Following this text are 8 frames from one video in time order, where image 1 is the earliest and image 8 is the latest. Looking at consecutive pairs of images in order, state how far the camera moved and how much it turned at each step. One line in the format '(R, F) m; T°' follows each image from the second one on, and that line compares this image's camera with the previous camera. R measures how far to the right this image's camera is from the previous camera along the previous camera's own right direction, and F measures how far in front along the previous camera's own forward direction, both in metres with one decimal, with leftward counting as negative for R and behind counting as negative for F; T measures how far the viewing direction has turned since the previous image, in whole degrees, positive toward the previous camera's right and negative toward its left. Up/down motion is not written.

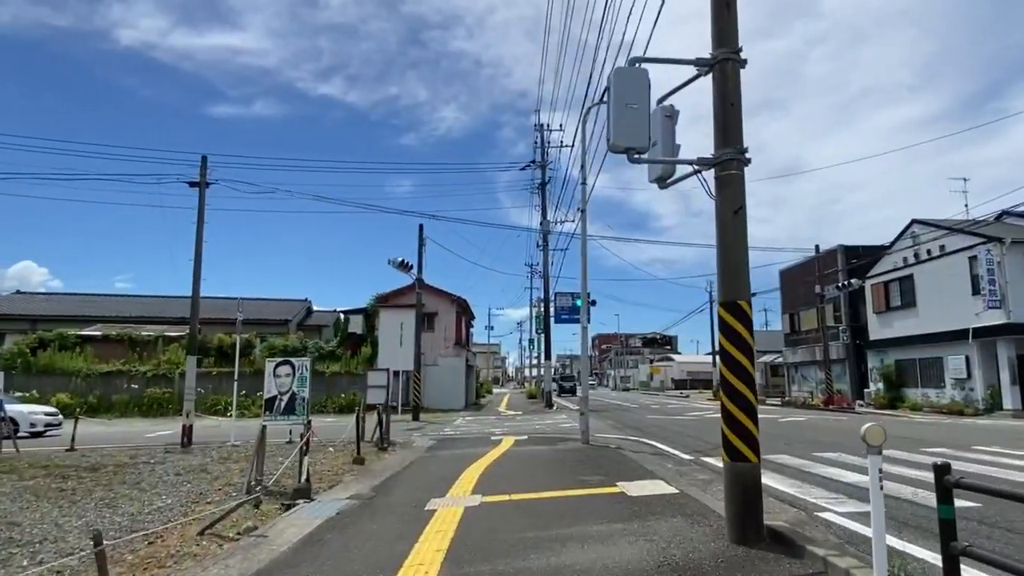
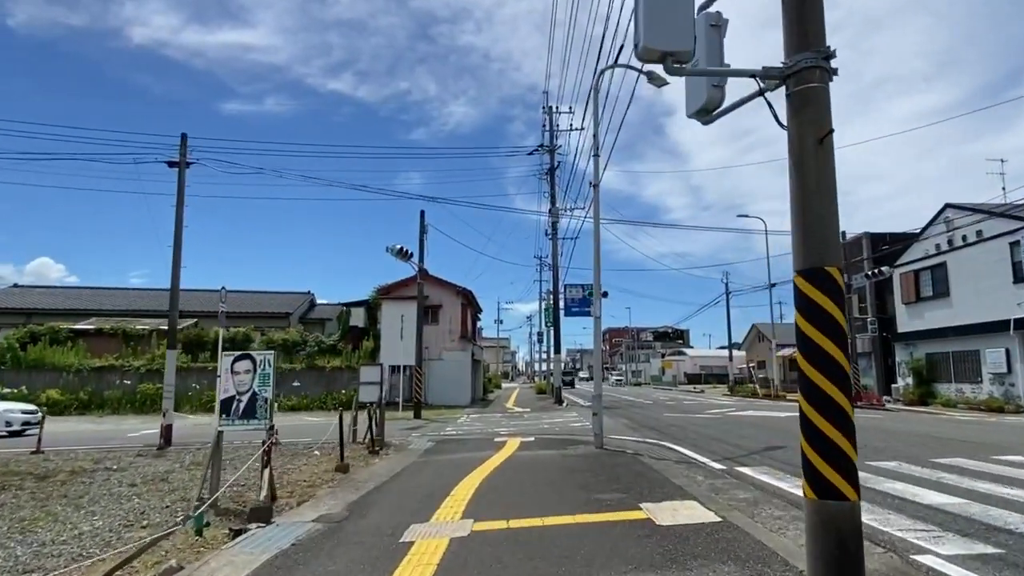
(+0.1, +1.7) m; -1°
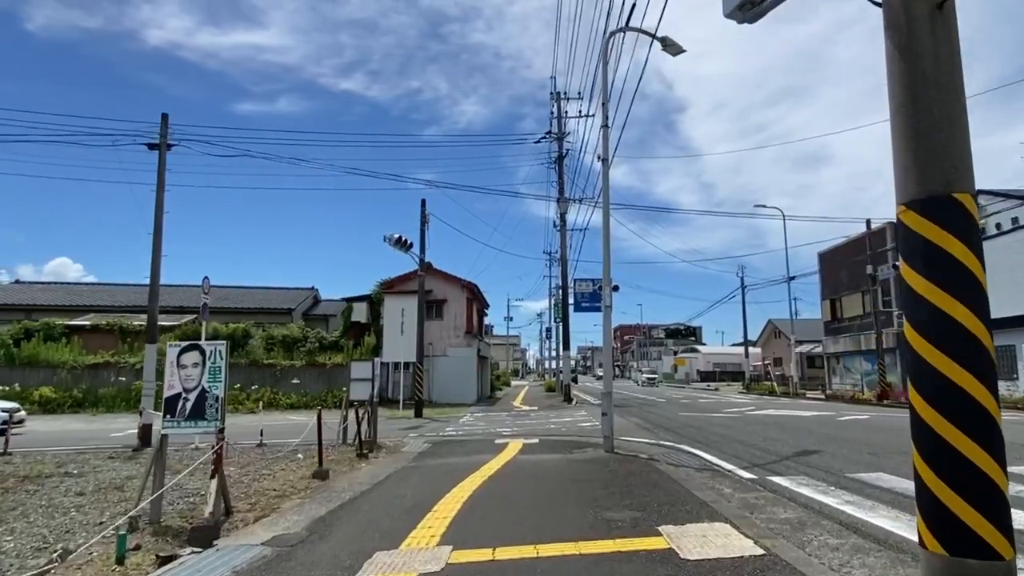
(+0.2, +1.4) m; -1°
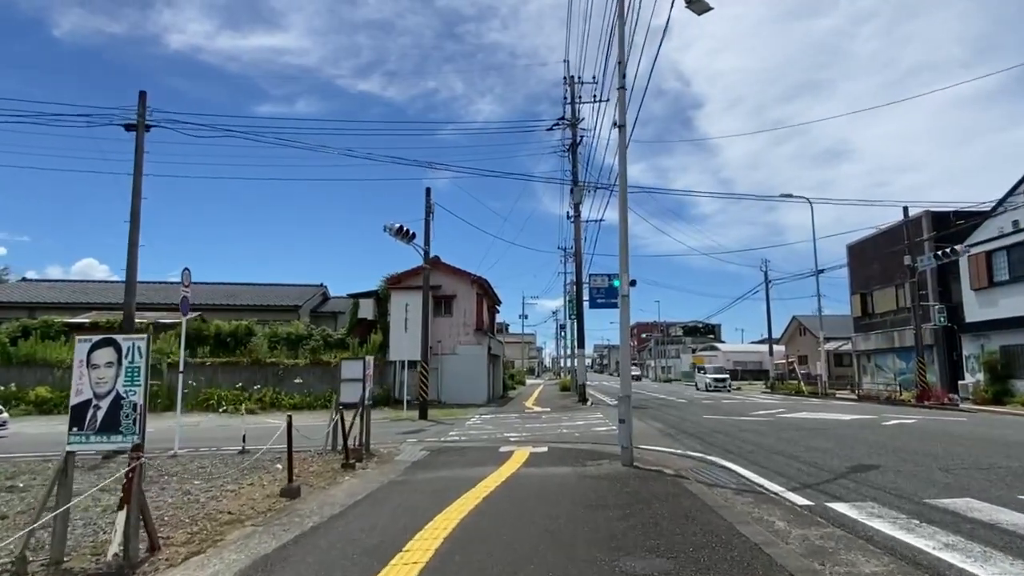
(+0.2, +1.7) m; -1°
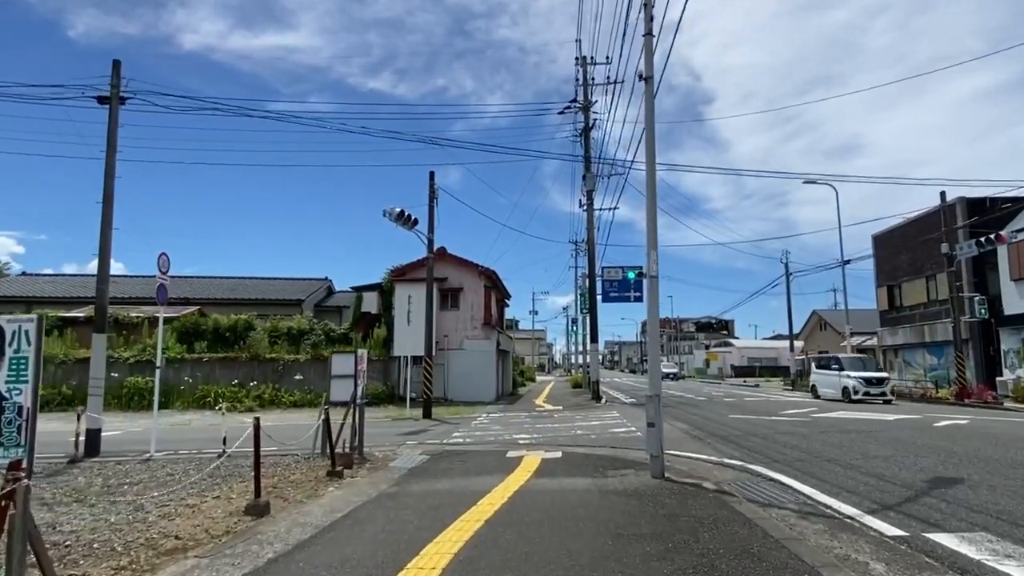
(0.0, +1.6) m; -1°
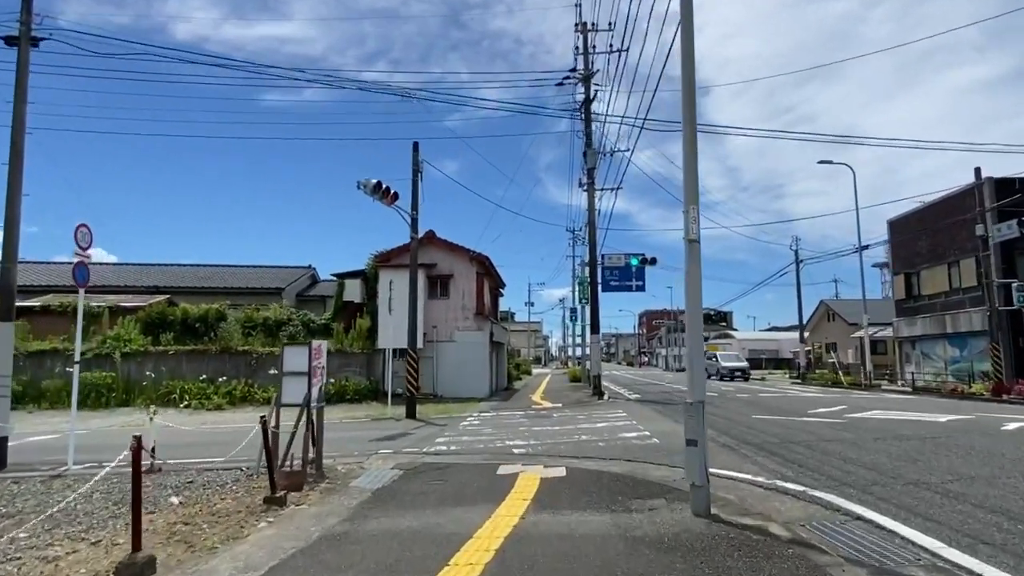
(+0.1, +2.5) m; 0°
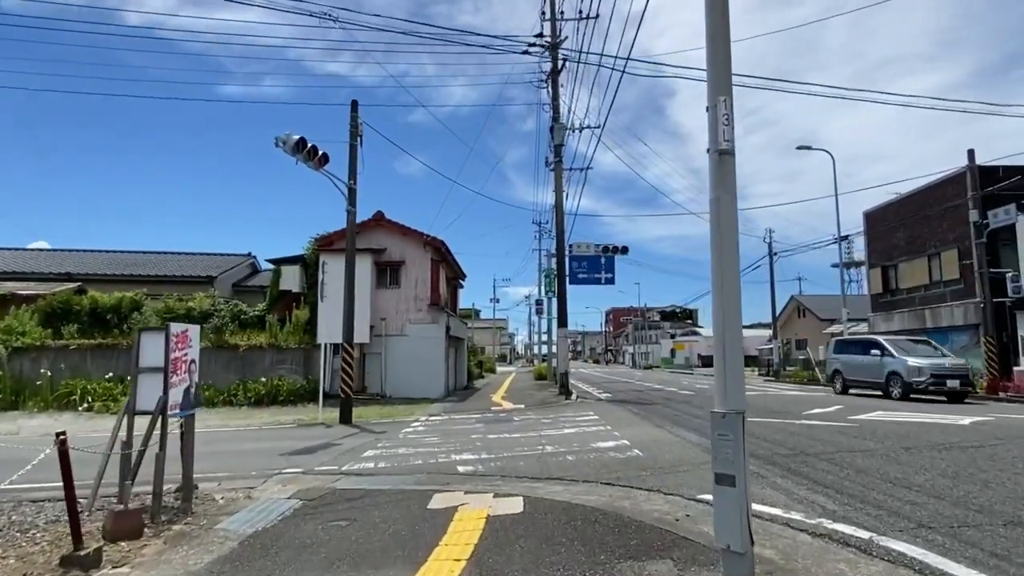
(+0.3, +2.7) m; +3°
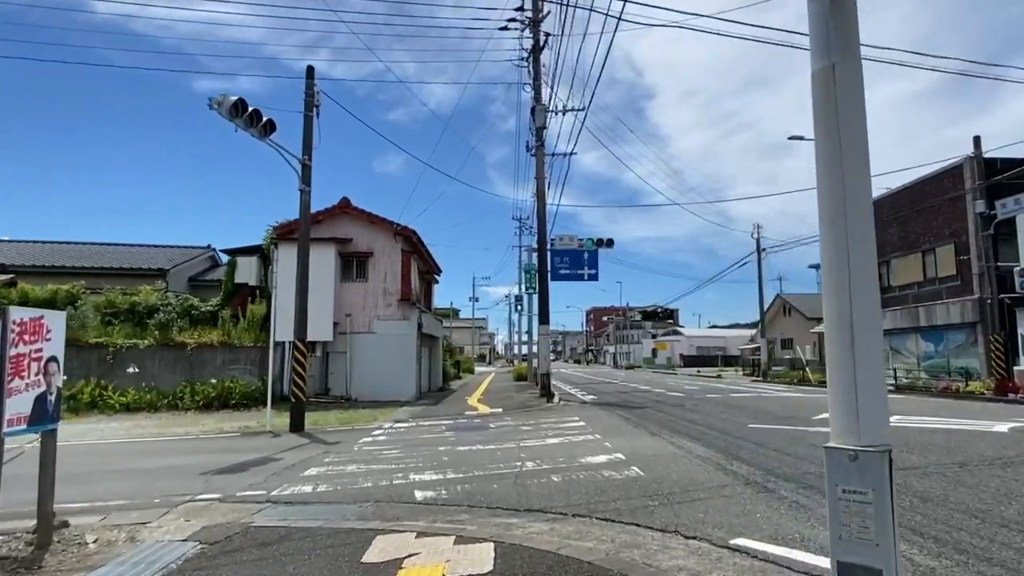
(+0.1, +1.9) m; +2°
